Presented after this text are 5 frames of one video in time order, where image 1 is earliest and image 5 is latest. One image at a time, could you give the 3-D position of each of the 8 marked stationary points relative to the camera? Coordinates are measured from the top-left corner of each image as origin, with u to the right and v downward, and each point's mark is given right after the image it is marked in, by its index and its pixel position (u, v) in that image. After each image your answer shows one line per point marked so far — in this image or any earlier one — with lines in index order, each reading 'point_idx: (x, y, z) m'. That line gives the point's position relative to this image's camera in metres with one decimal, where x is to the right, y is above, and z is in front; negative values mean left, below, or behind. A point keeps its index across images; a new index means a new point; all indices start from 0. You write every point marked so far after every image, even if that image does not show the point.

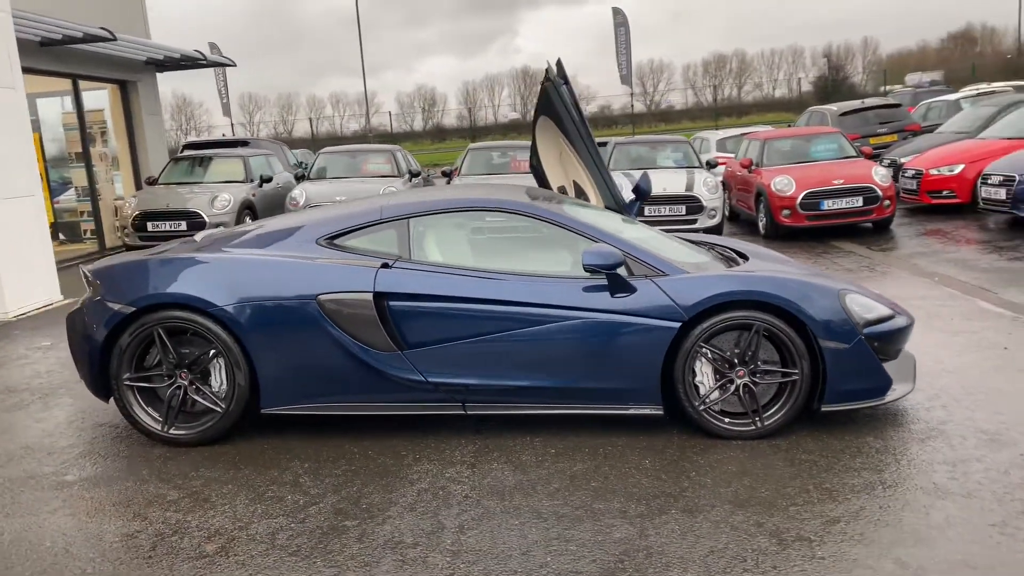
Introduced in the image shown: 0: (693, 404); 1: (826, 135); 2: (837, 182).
0: (+0.8, -0.5, +4.0) m
1: (+4.6, +2.3, +12.7) m
2: (+4.3, +1.4, +11.2) m
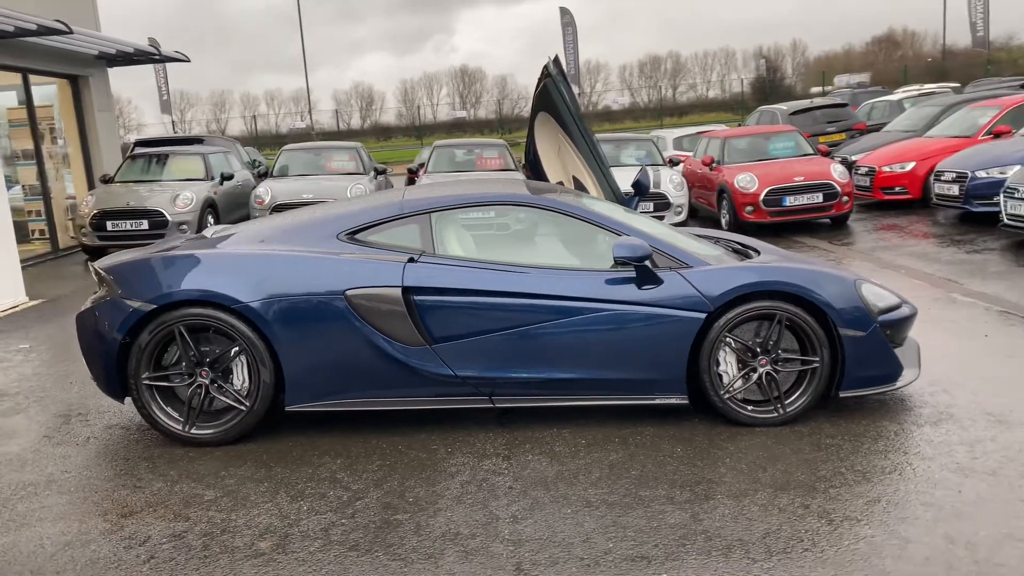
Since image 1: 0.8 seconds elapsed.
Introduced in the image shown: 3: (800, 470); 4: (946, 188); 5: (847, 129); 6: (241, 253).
0: (+1.0, -0.5, +4.1) m
1: (+4.1, +2.3, +13.0) m
2: (+3.9, +1.5, +11.5) m
3: (+1.2, -0.8, +3.6) m
4: (+5.6, +1.3, +11.1) m
5: (+6.7, +3.2, +17.1) m
6: (-1.3, +0.2, +4.2) m
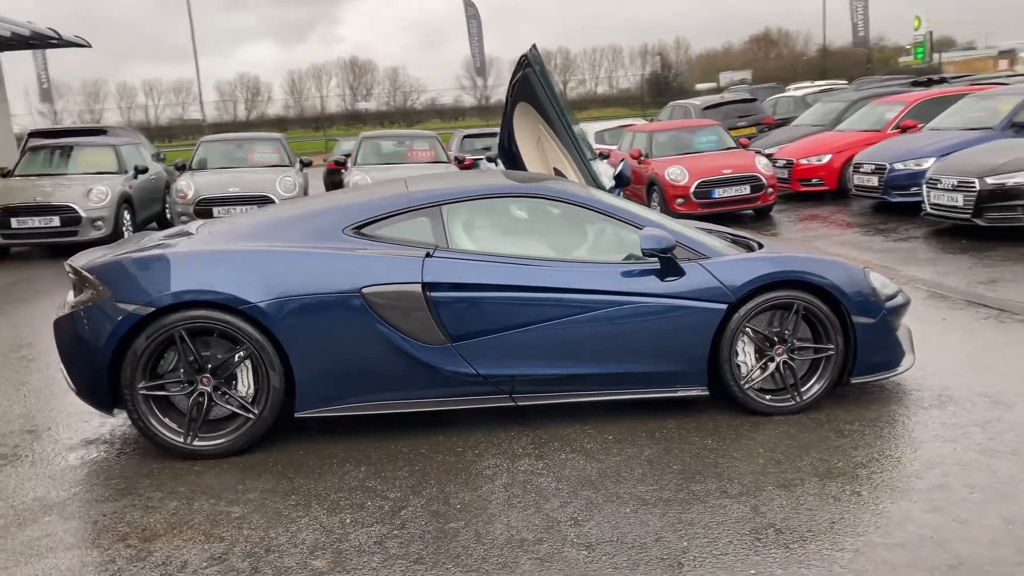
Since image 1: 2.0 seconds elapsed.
0: (+1.1, -0.5, +4.1) m
1: (+3.0, +2.5, +13.3) m
2: (+3.0, +1.6, +11.8) m
3: (+1.4, -0.7, +3.7) m
4: (+4.8, +1.5, +11.6) m
5: (+5.0, +3.4, +17.7) m
6: (-1.2, +0.2, +3.9) m
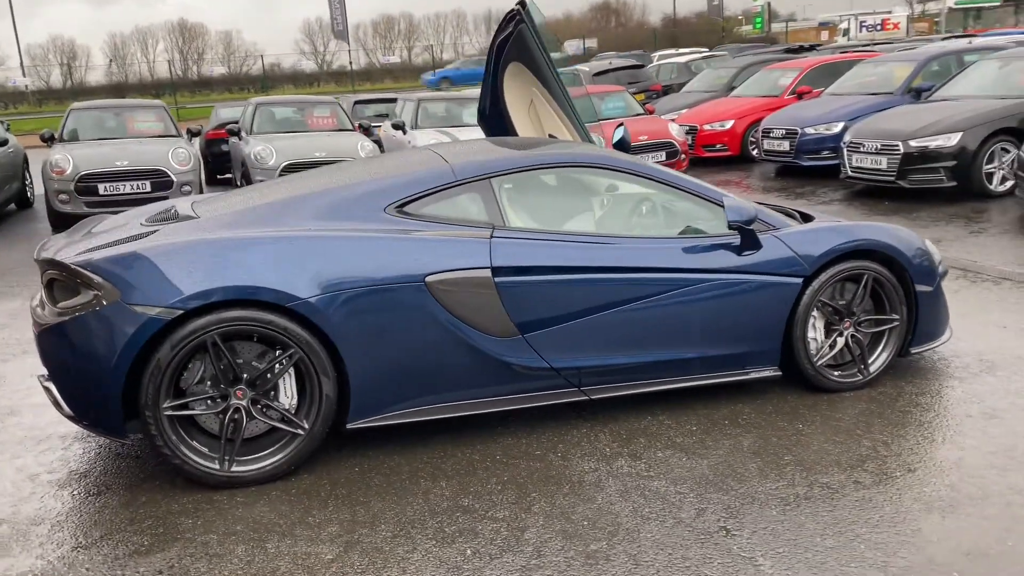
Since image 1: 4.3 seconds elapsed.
0: (+1.4, -0.3, +3.9) m
1: (+1.6, +3.0, +13.2) m
2: (+1.8, +2.1, +11.7) m
3: (+1.7, -0.6, +3.5) m
4: (+3.6, +2.0, +11.8) m
5: (+2.8, +4.1, +17.8) m
6: (-0.9, +0.2, +3.3) m
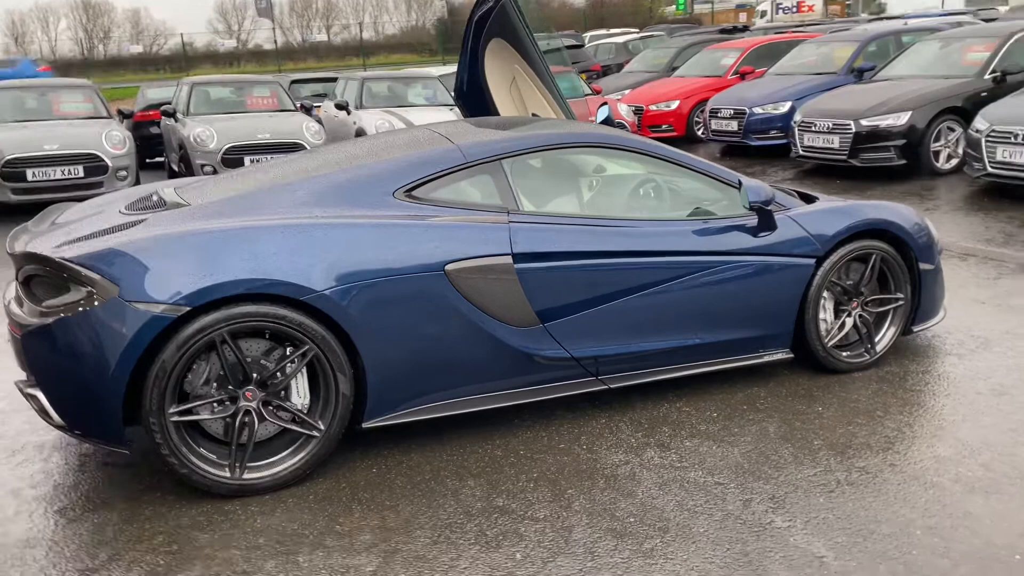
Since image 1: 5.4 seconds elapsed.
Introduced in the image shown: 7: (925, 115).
0: (+1.4, -0.2, +3.9) m
1: (+0.7, +3.3, +13.1) m
2: (+1.1, +2.3, +11.7) m
3: (+1.8, -0.5, +3.5) m
4: (+2.9, +2.3, +11.9) m
5: (+1.5, +4.5, +17.7) m
6: (-0.8, +0.2, +3.0) m
7: (+4.4, +1.8, +9.1) m
